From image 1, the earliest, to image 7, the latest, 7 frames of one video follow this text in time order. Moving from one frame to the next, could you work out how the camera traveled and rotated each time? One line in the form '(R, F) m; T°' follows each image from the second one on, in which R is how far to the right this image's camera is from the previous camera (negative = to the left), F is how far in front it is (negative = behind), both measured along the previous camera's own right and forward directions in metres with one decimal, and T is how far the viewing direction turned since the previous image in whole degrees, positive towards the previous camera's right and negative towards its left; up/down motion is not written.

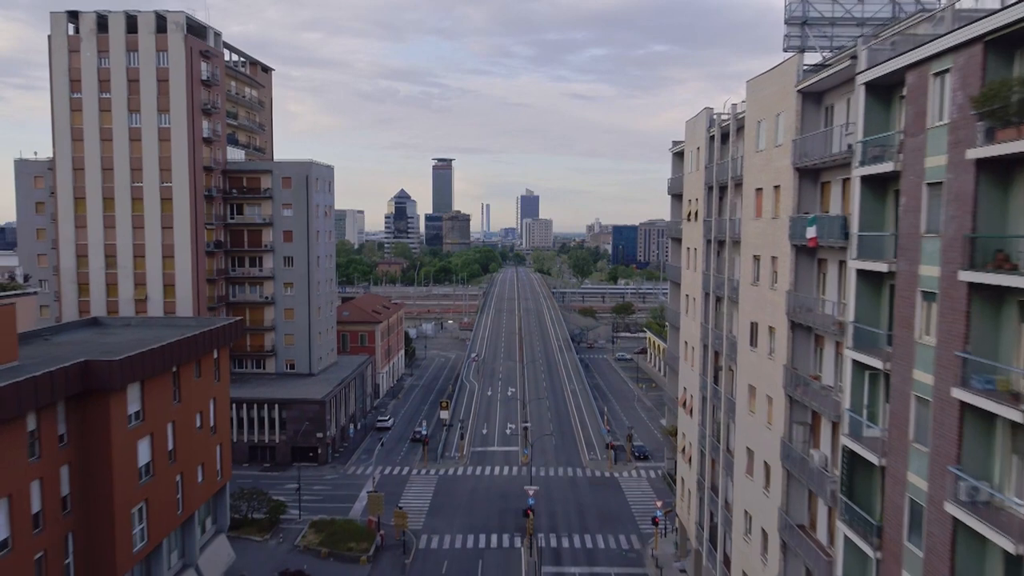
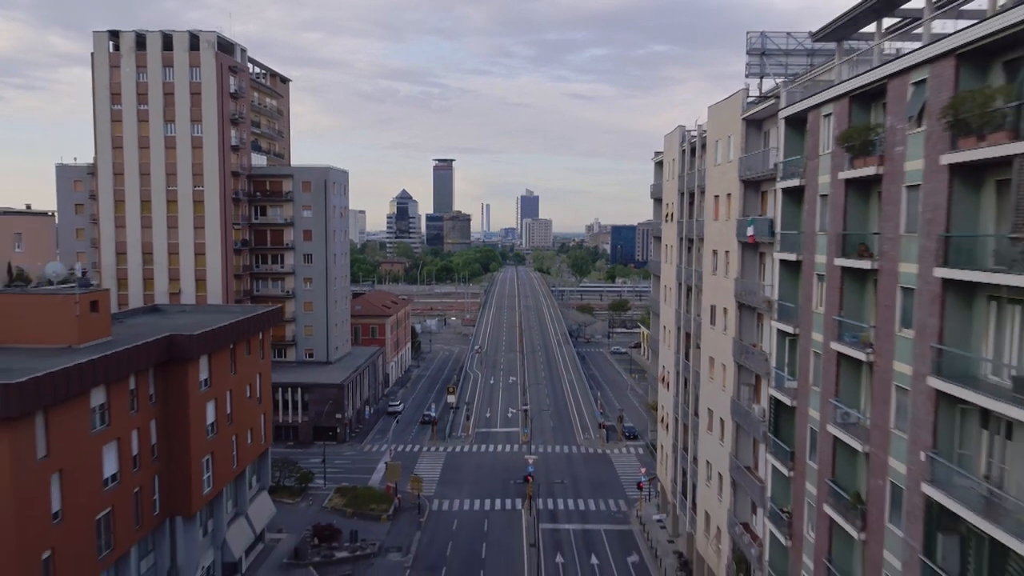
(-0.1, -6.3) m; 0°
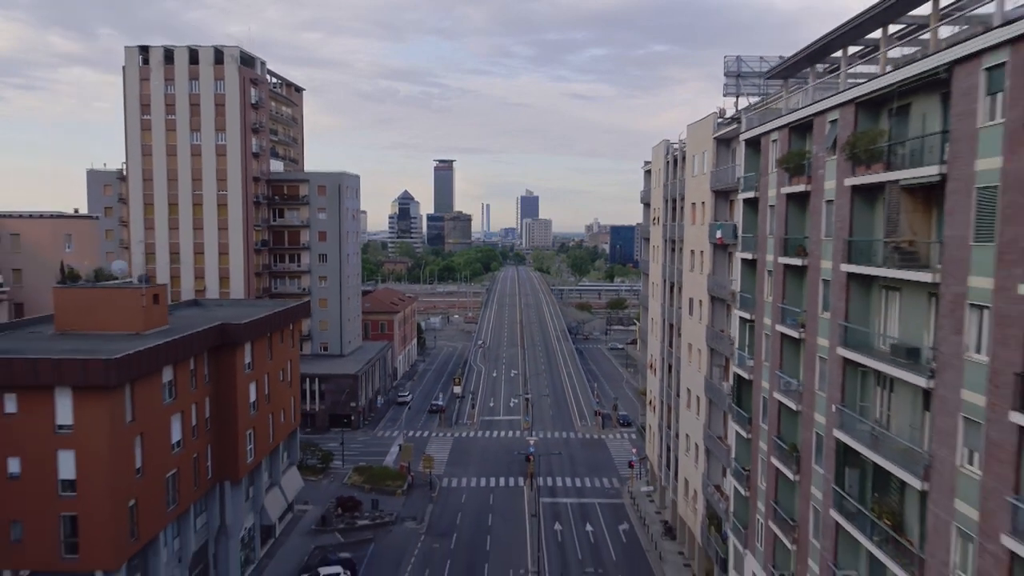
(-0.2, -5.2) m; 0°
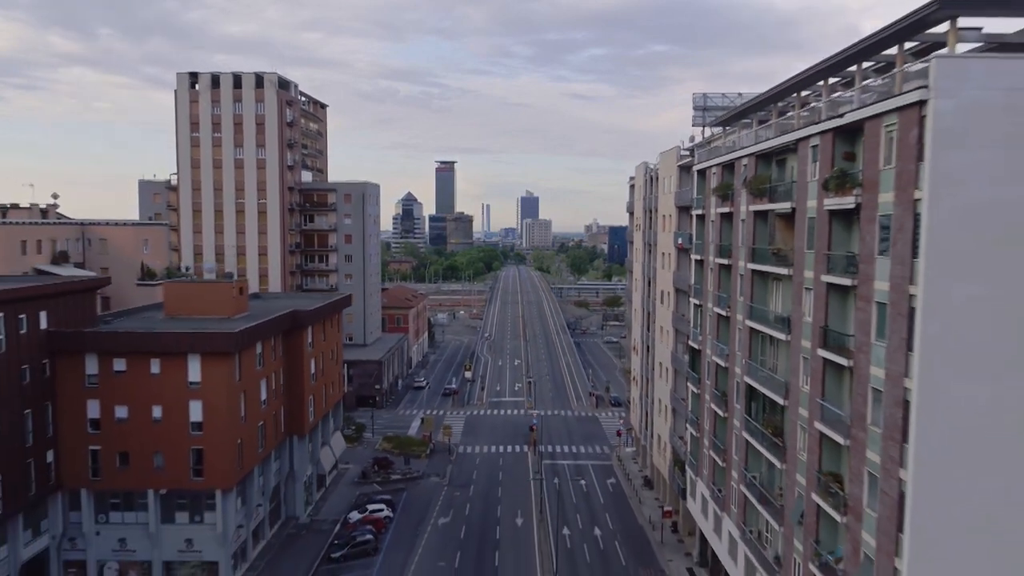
(-0.5, -10.4) m; 0°
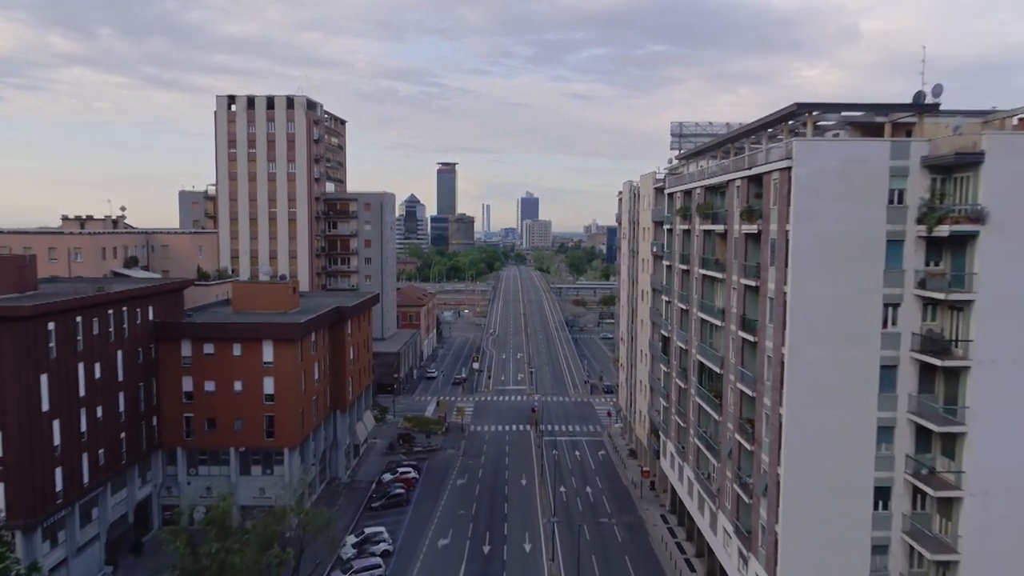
(-0.5, -10.3) m; 0°
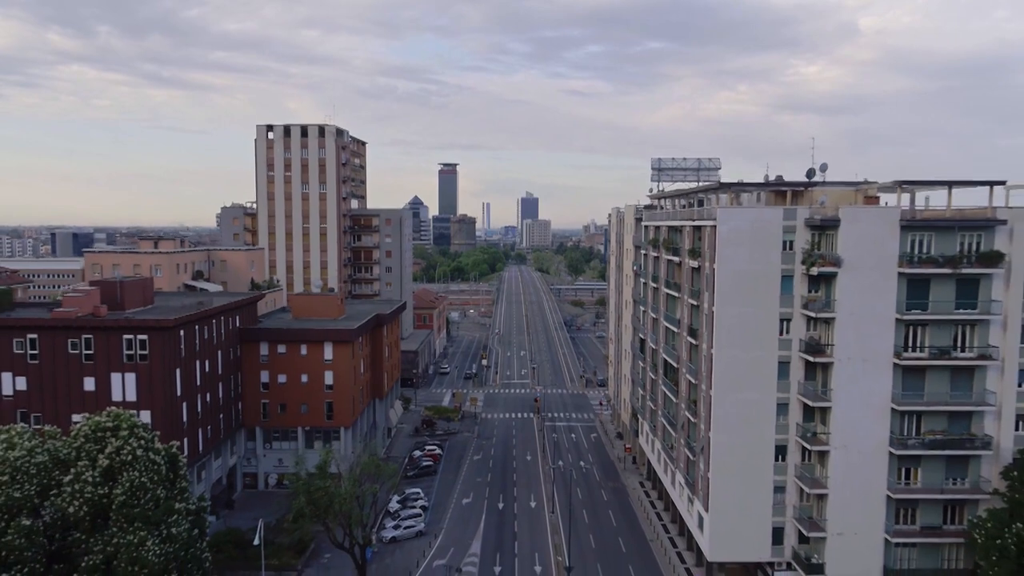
(-0.7, -13.3) m; 0°
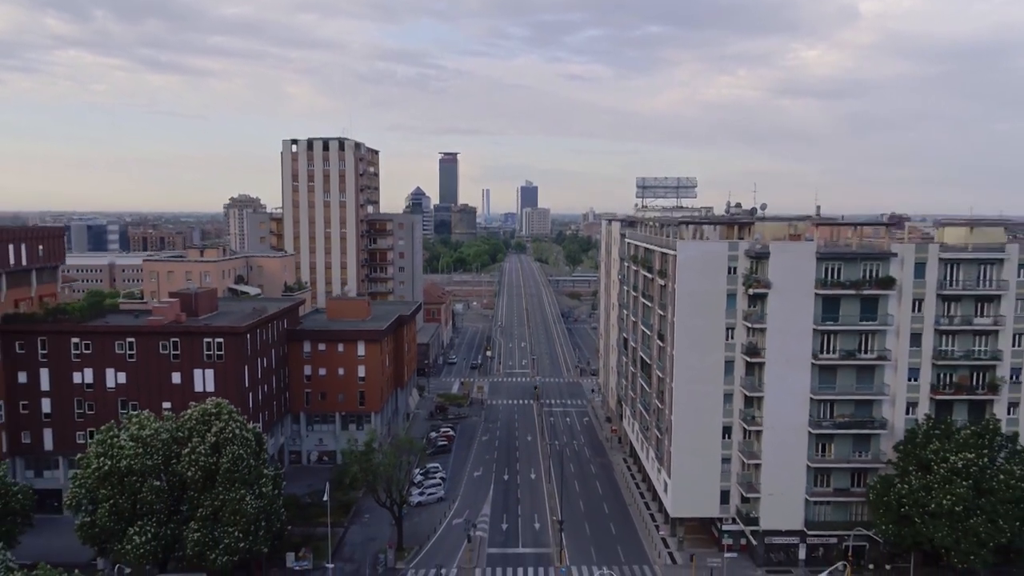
(-0.4, -11.8) m; 0°
